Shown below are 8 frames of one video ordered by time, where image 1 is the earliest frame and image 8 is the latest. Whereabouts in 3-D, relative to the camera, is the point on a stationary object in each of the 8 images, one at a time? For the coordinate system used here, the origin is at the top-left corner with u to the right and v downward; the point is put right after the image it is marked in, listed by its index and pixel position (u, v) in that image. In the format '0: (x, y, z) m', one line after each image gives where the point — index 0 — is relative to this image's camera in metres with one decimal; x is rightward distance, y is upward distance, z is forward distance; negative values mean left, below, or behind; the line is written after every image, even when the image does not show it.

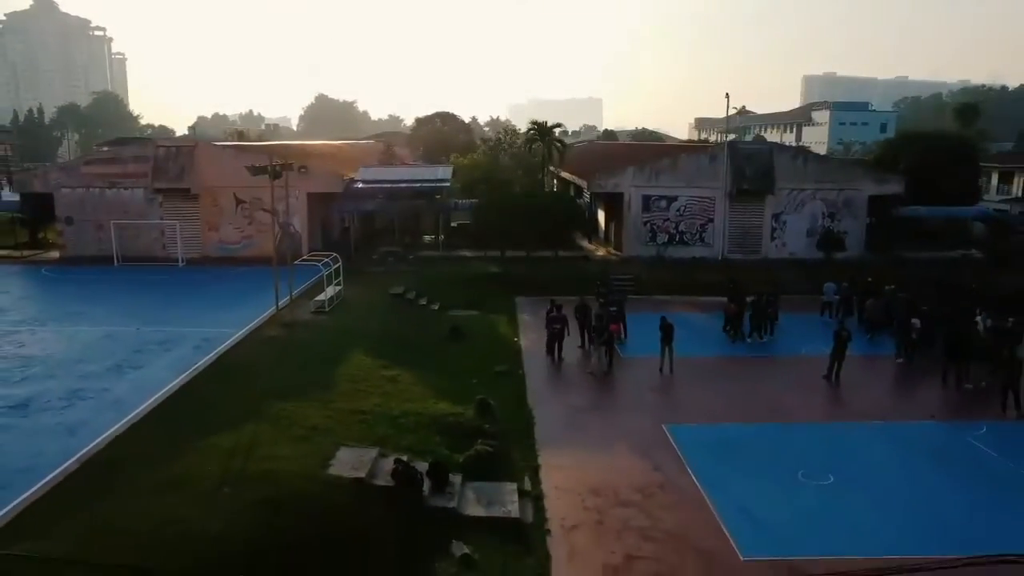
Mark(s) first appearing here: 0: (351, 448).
0: (-1.8, -1.8, +11.6) m
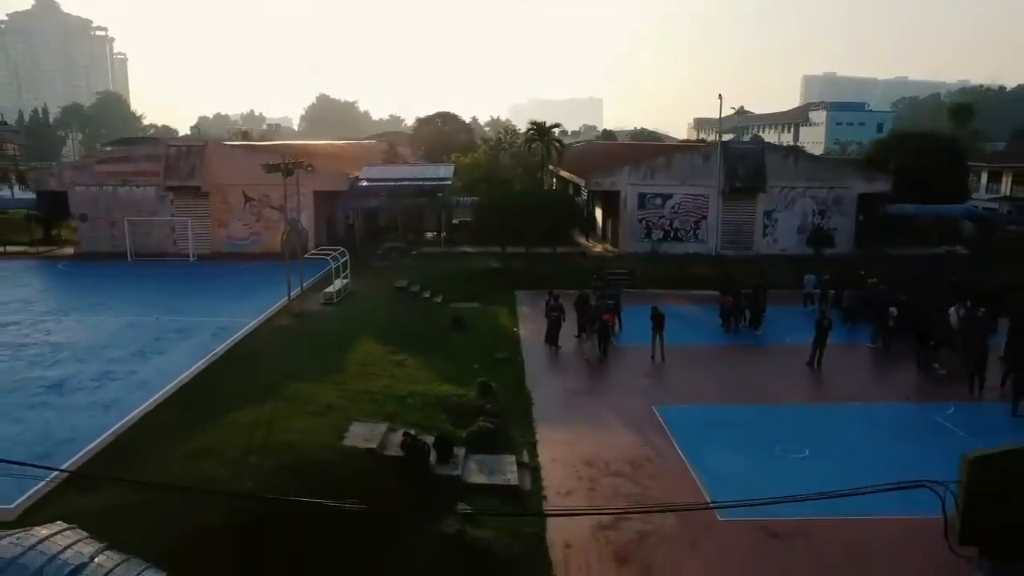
0: (-1.8, -1.7, +12.6) m
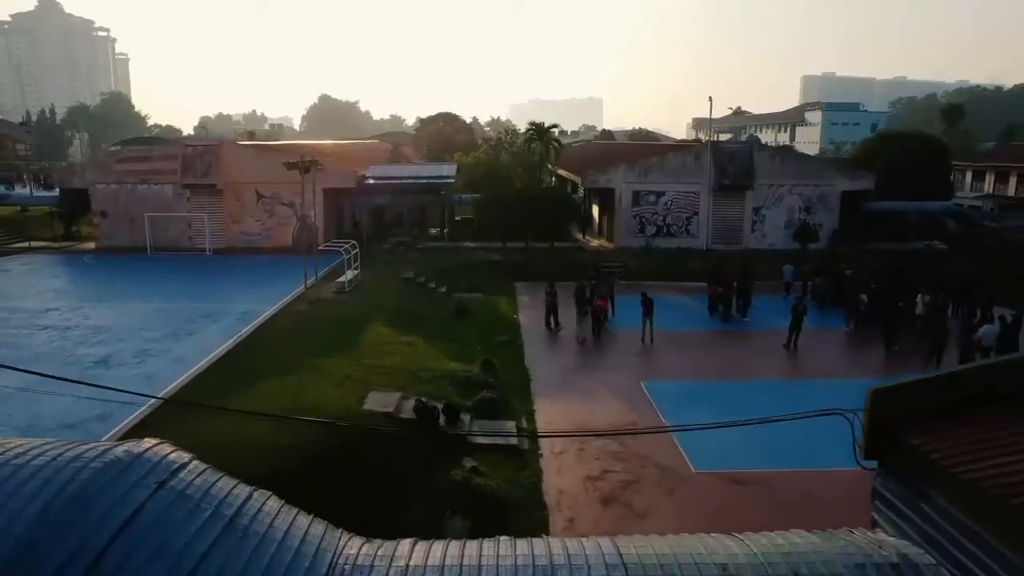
0: (-1.8, -1.4, +14.2) m
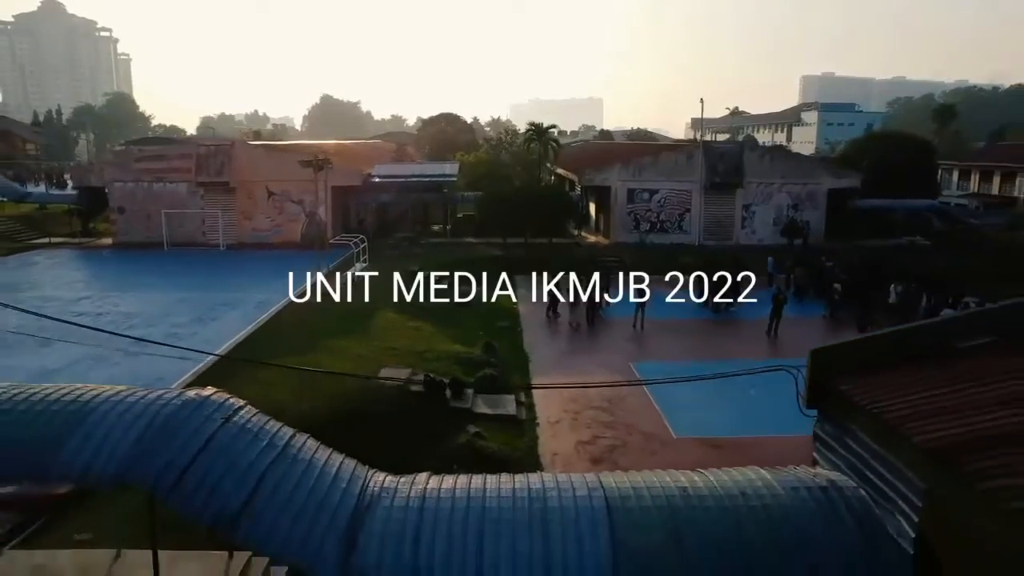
0: (-1.8, -1.2, +15.6) m
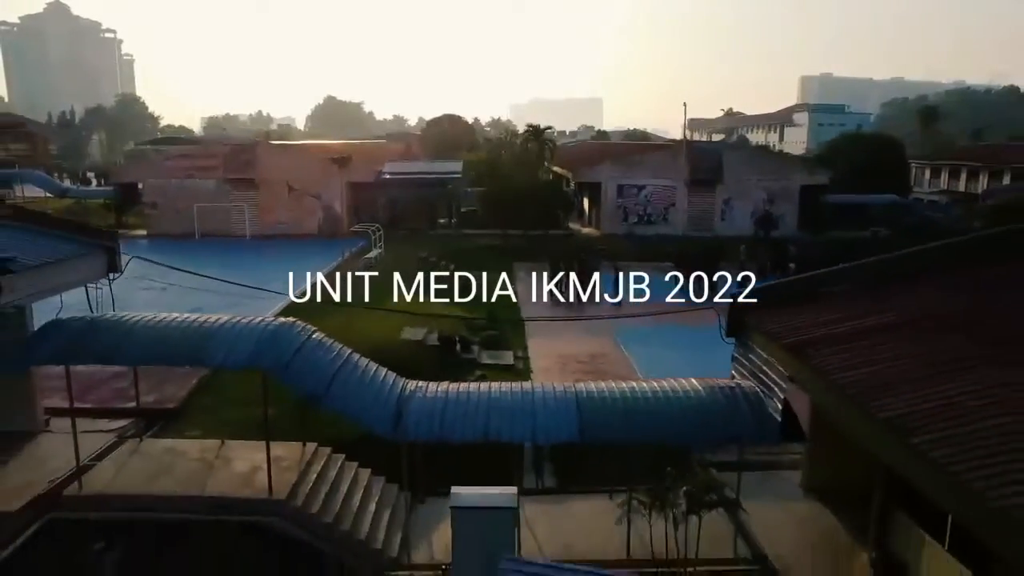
0: (-1.9, -0.8, +18.8) m
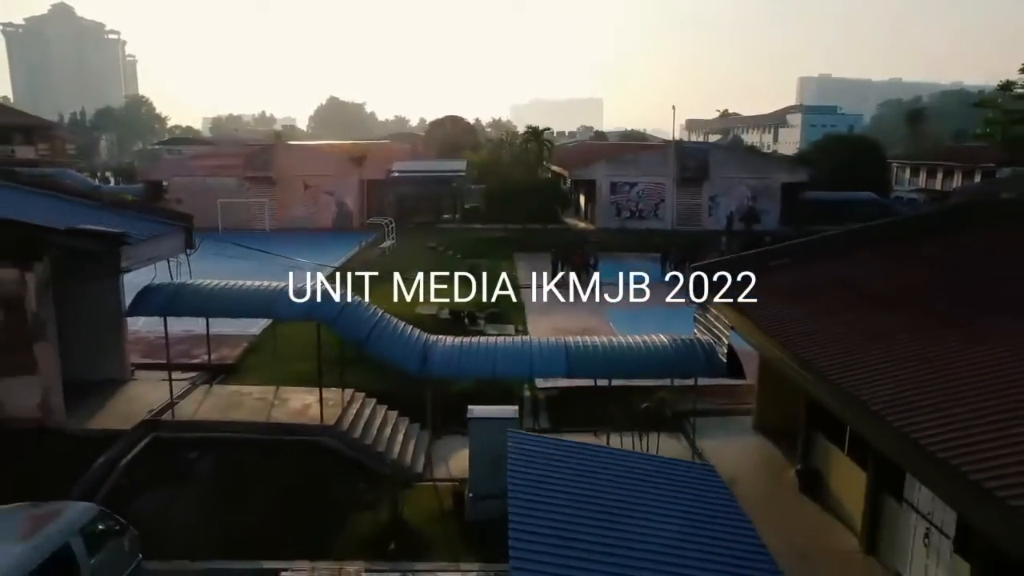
0: (-1.8, -0.4, +21.5) m
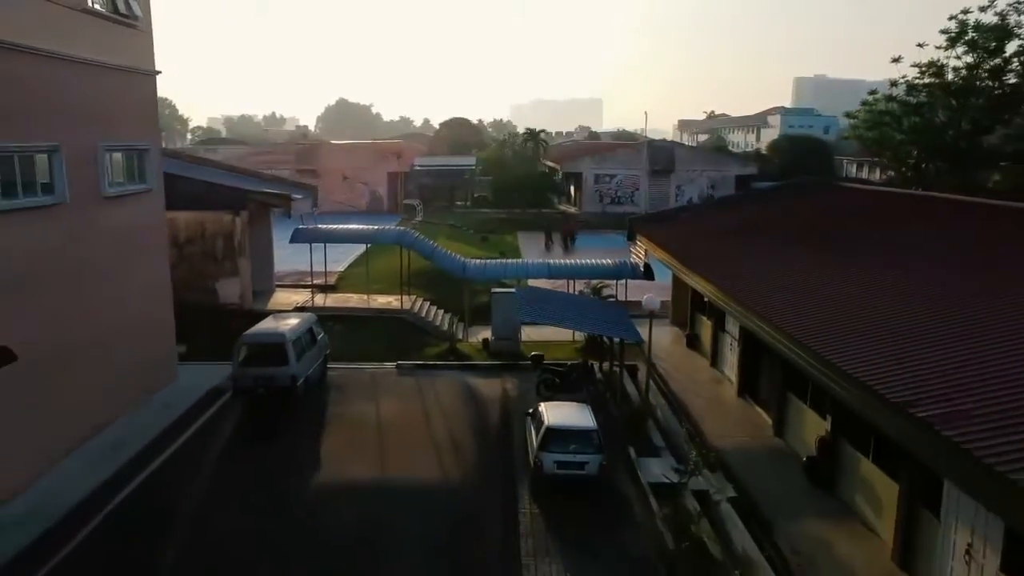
0: (-1.8, +0.8, +30.0) m
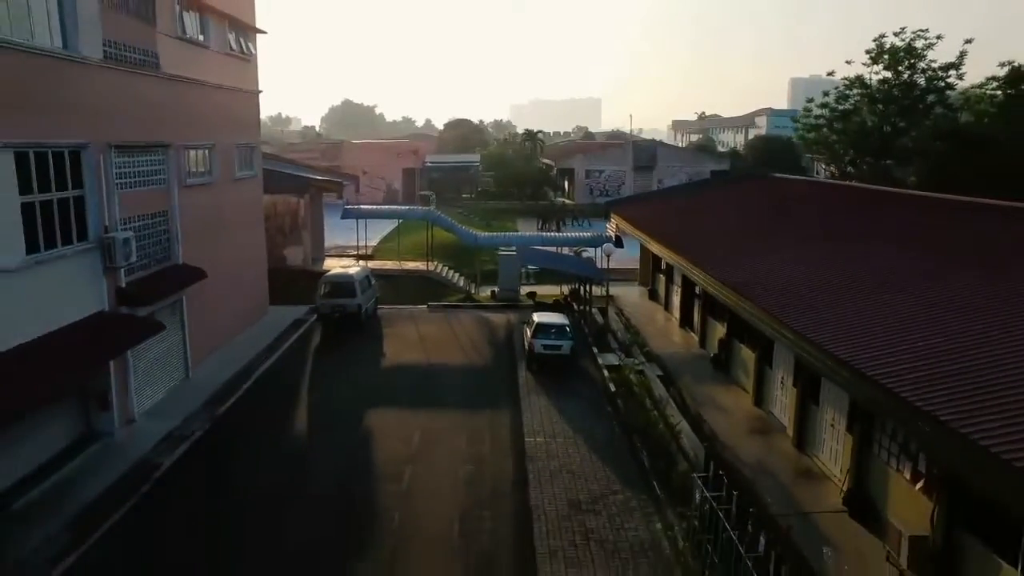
0: (-1.7, +1.7, +36.1) m
